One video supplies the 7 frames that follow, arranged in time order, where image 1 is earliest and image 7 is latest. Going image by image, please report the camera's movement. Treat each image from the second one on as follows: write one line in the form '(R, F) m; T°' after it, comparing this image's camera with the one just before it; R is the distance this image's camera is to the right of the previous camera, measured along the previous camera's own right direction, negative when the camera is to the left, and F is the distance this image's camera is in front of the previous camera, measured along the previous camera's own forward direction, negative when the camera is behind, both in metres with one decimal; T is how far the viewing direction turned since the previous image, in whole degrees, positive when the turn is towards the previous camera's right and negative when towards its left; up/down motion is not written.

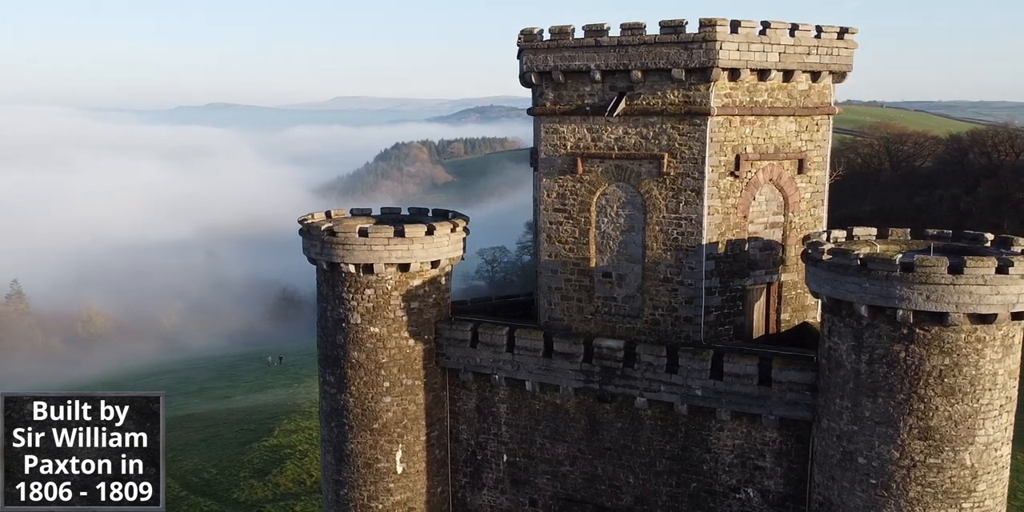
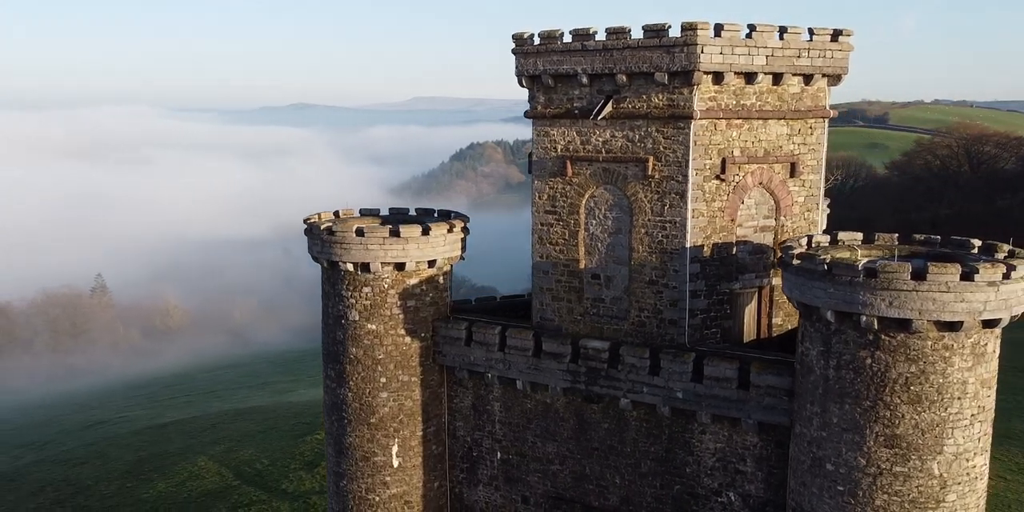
(+1.4, -0.2) m; -4°
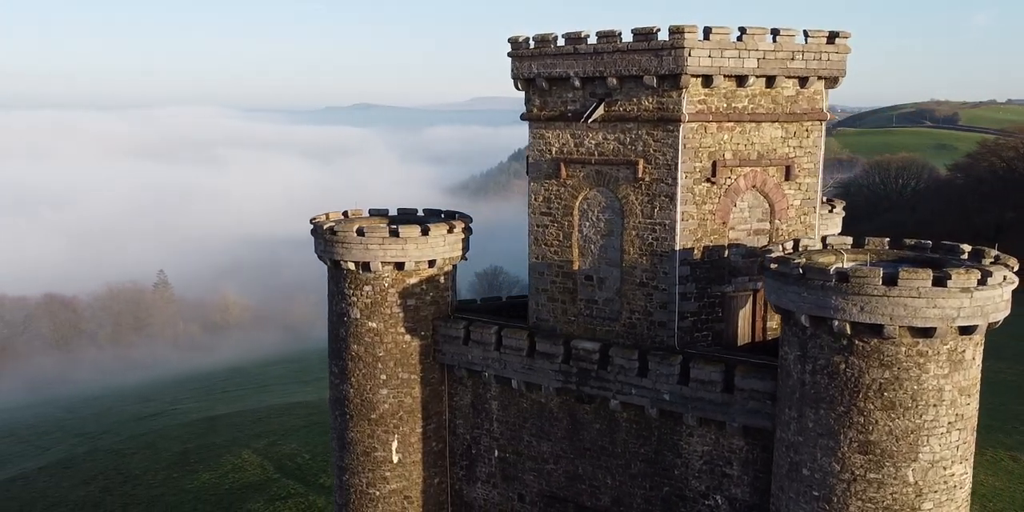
(+1.1, -0.2) m; -3°
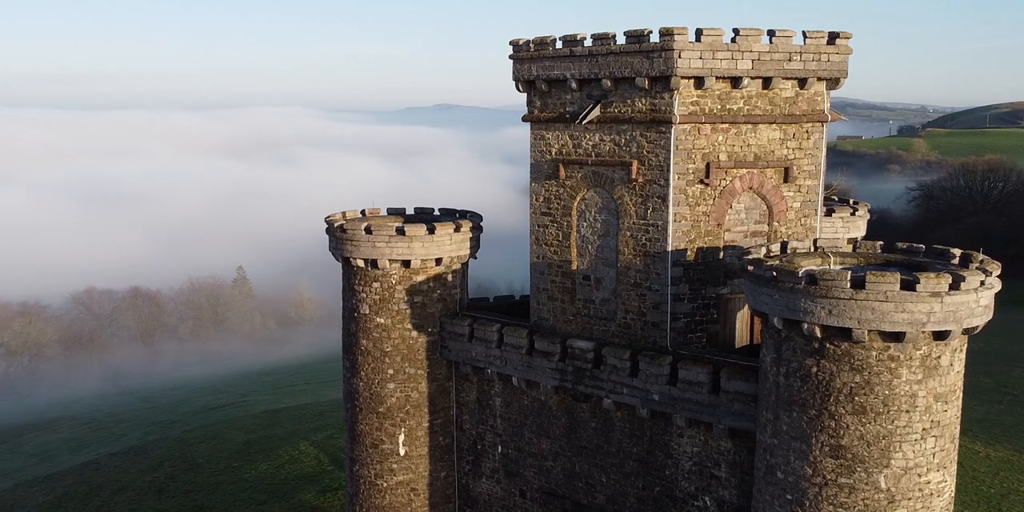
(+1.3, -0.2) m; -5°
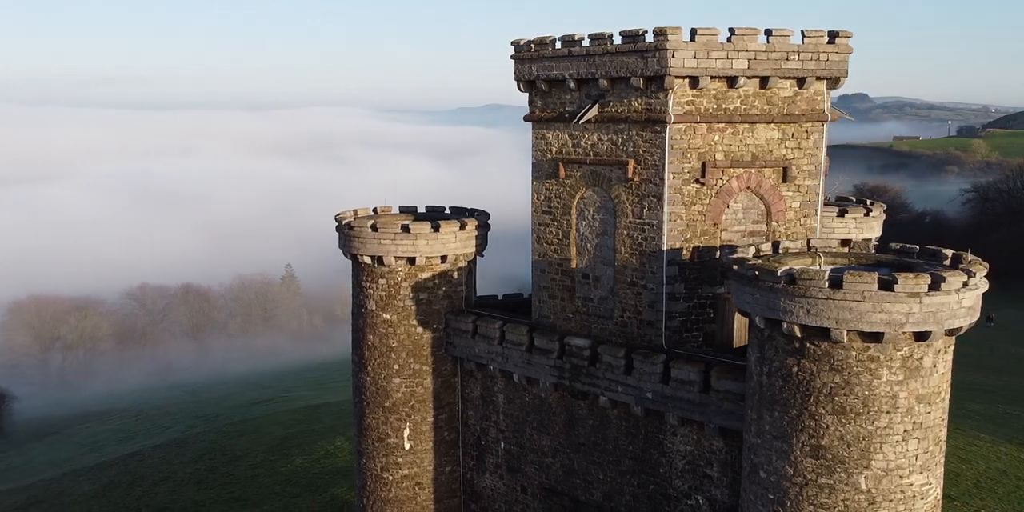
(+0.8, -0.2) m; -3°
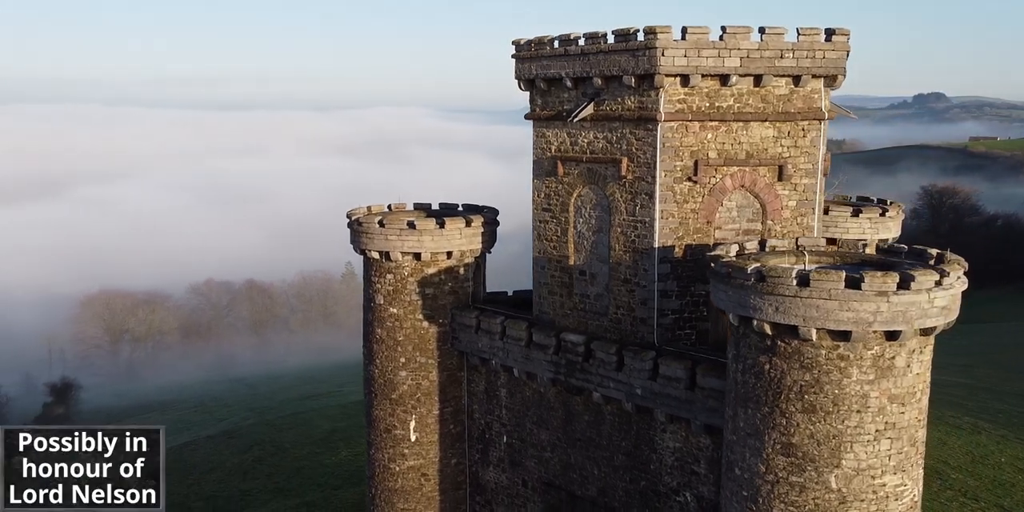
(+1.1, -0.2) m; -4°
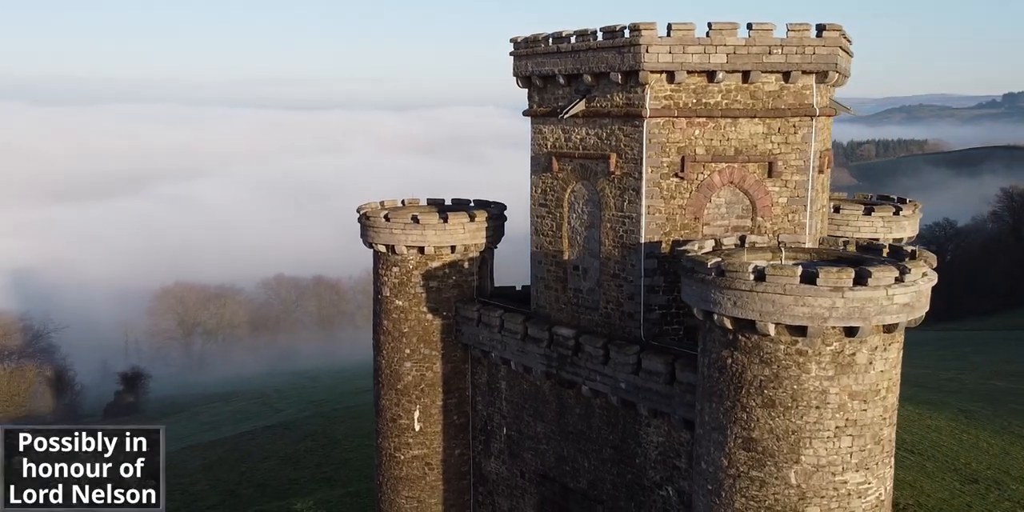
(+1.3, -0.2) m; -4°
